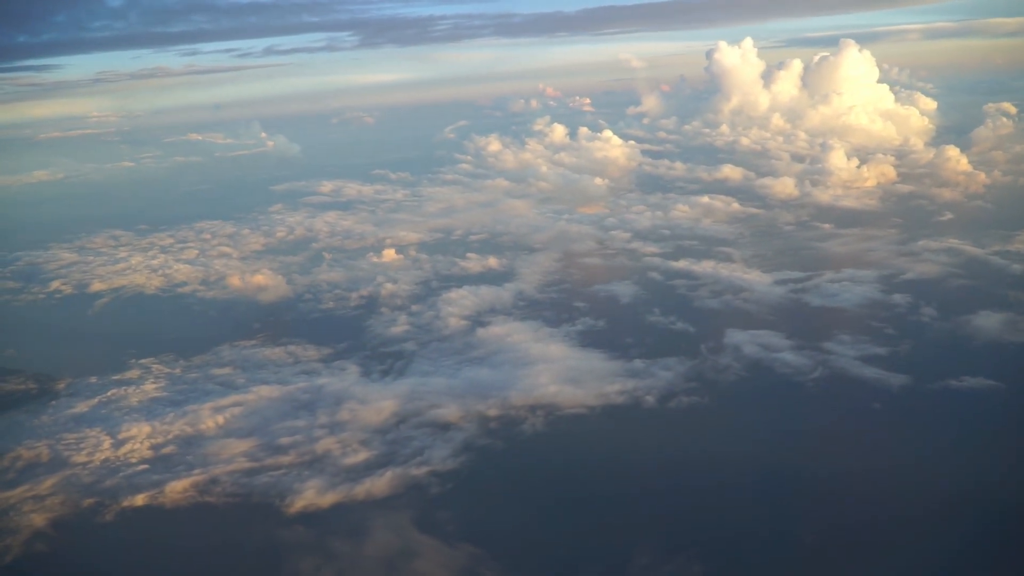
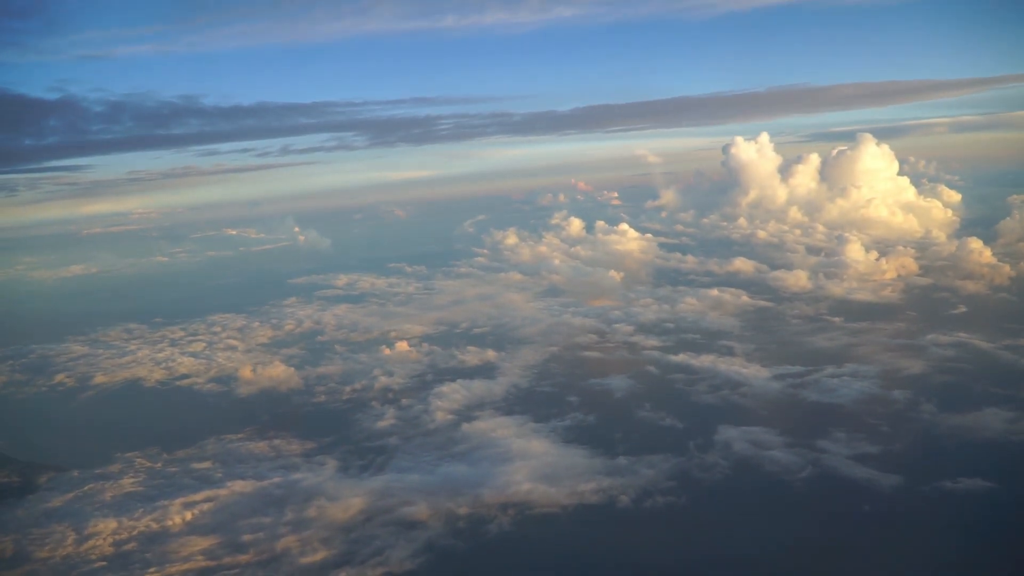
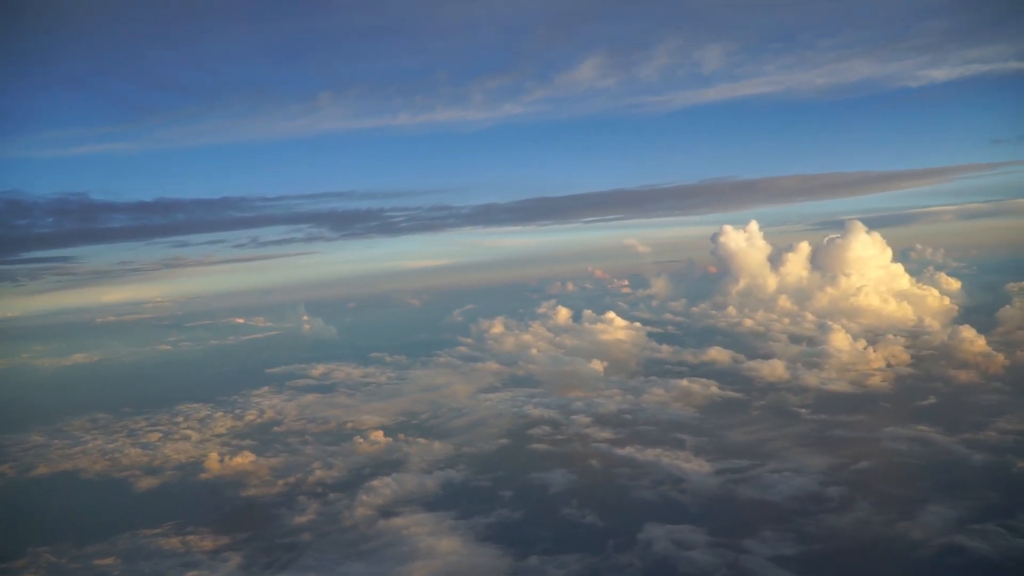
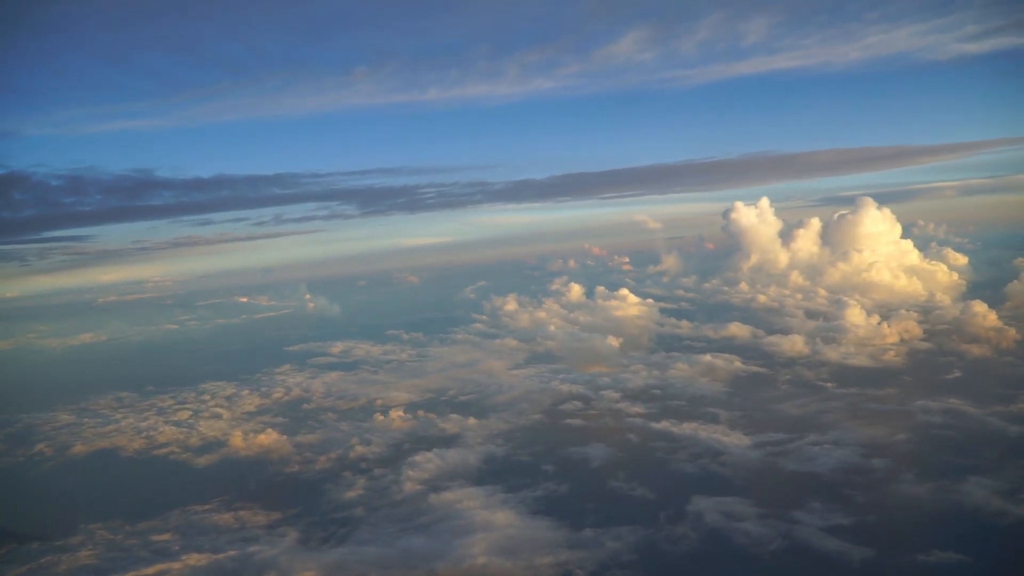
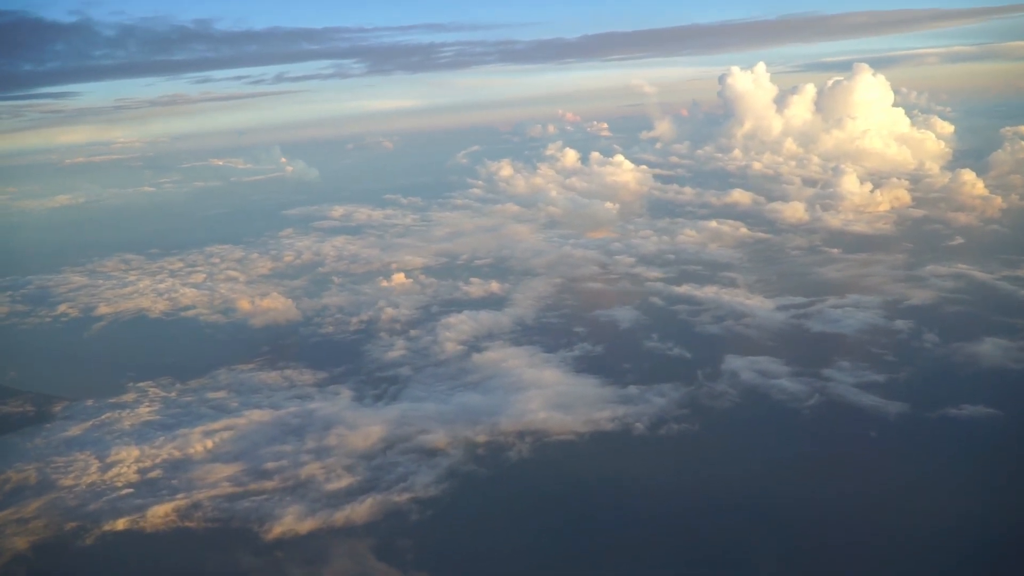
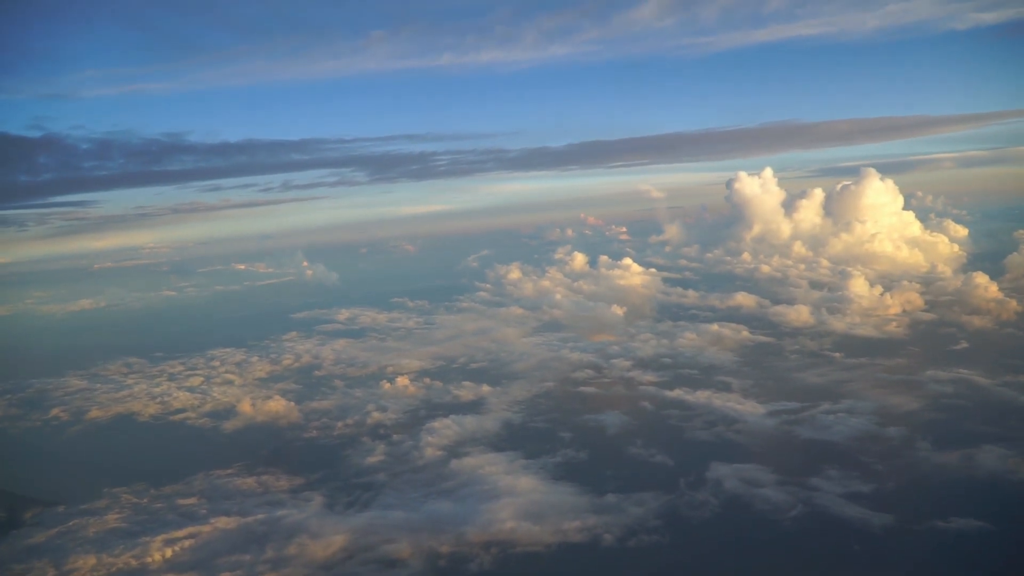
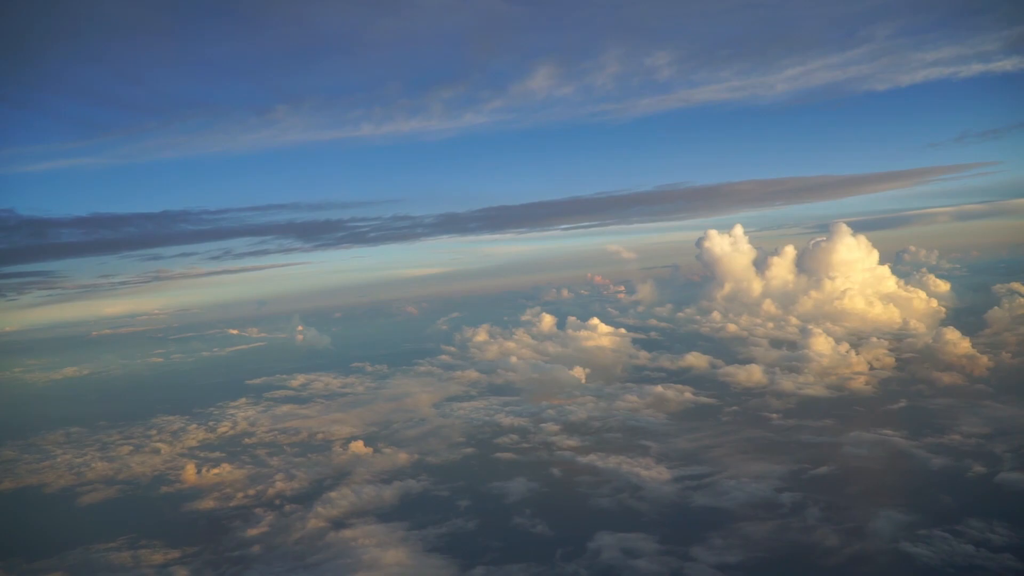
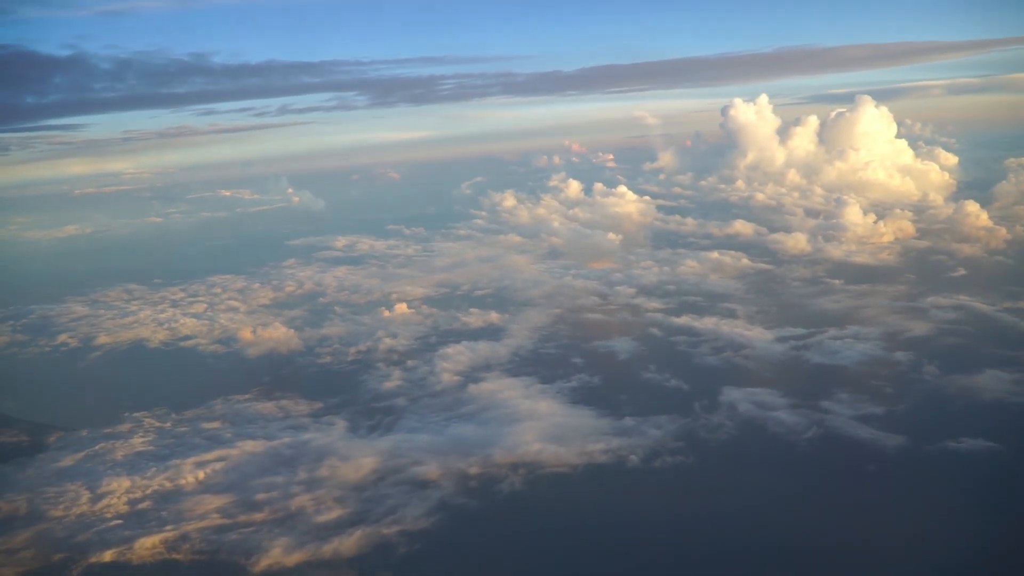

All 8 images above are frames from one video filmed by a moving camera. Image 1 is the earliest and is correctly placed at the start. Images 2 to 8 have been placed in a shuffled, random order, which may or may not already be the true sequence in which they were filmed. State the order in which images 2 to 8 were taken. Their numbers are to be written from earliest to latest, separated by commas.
5, 8, 2, 6, 4, 3, 7
